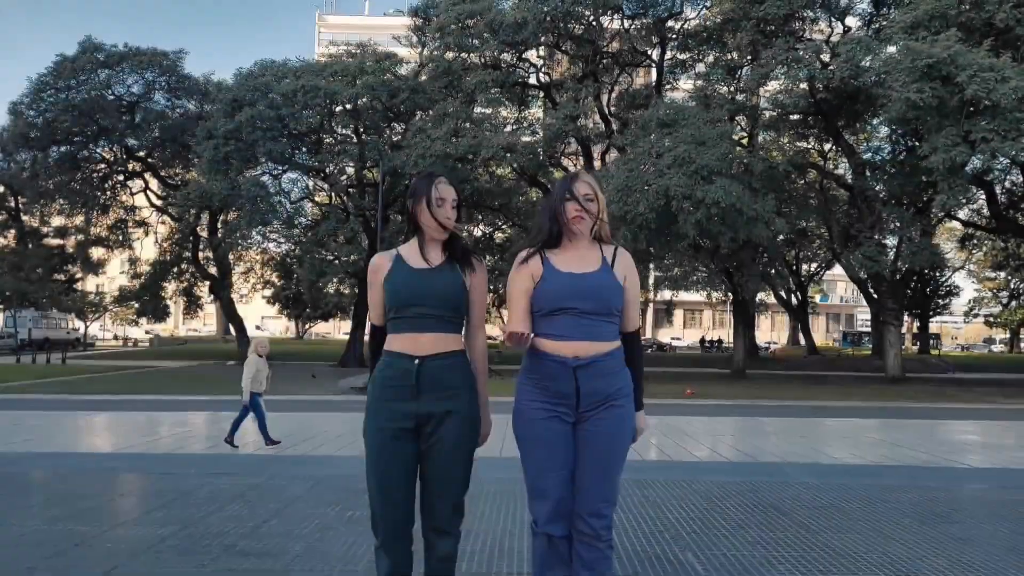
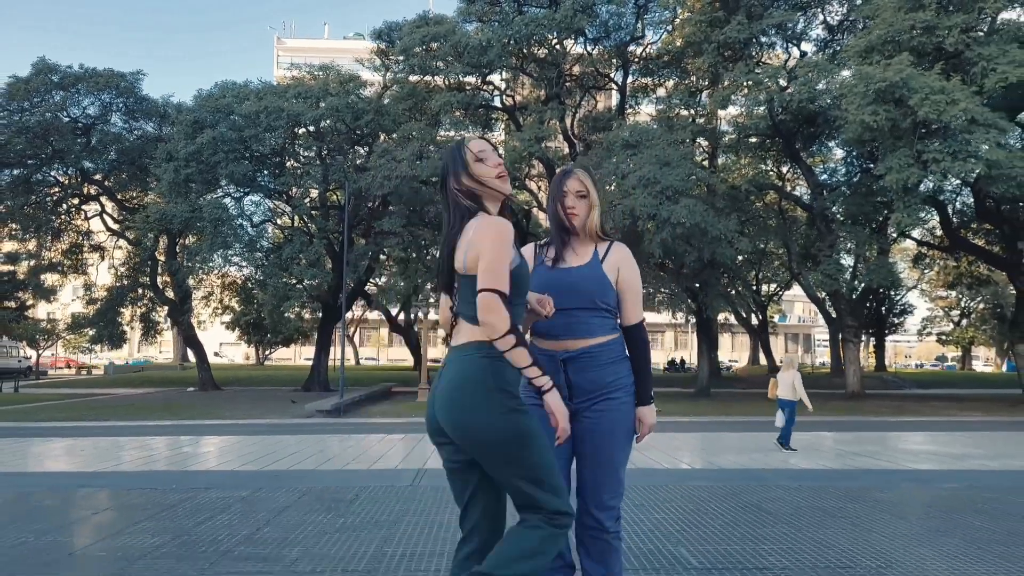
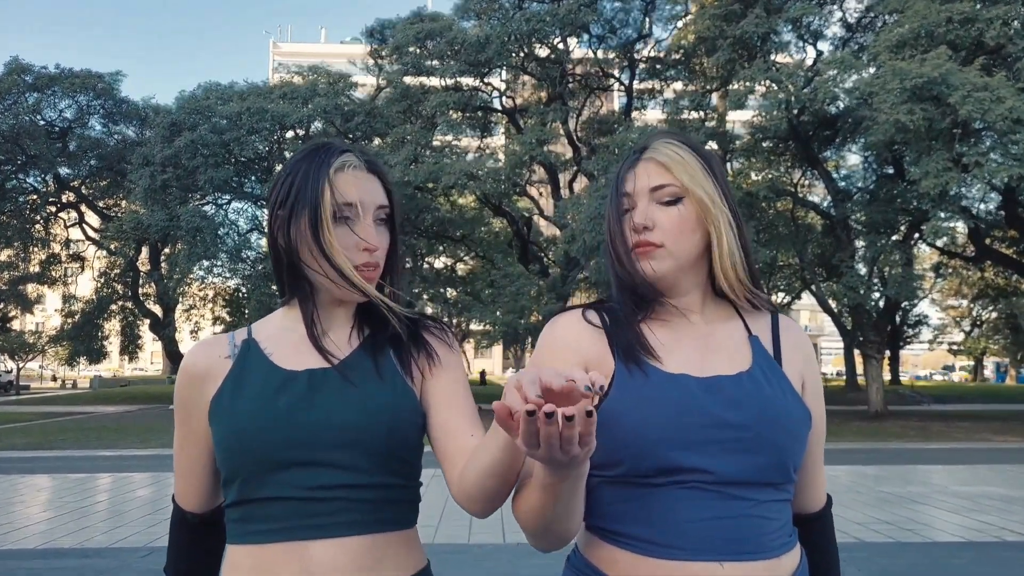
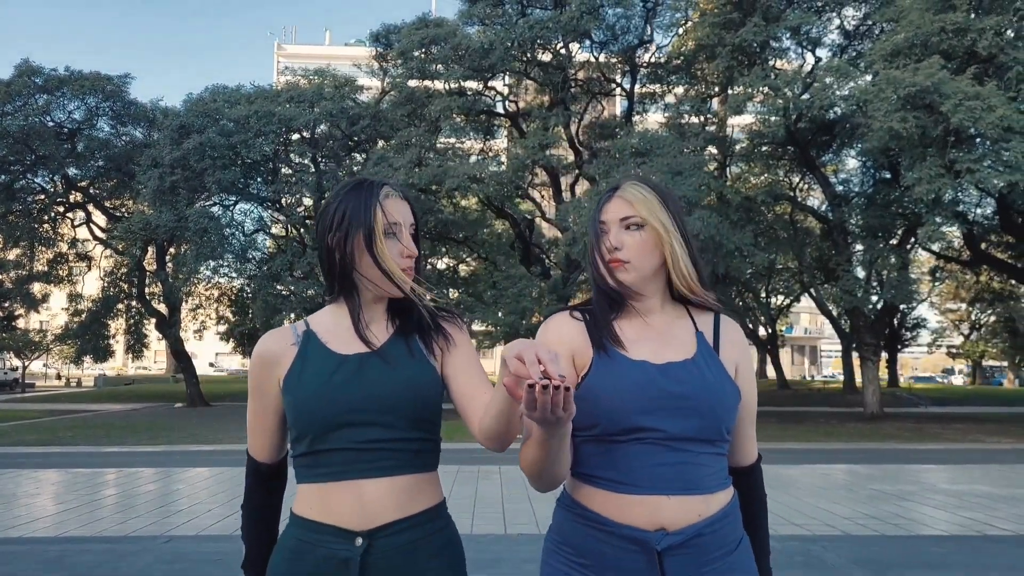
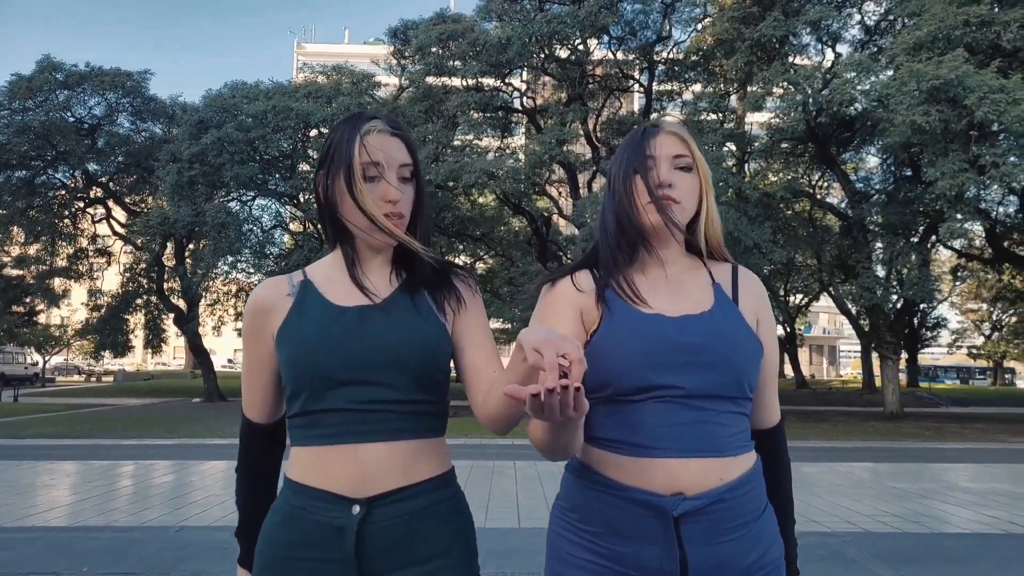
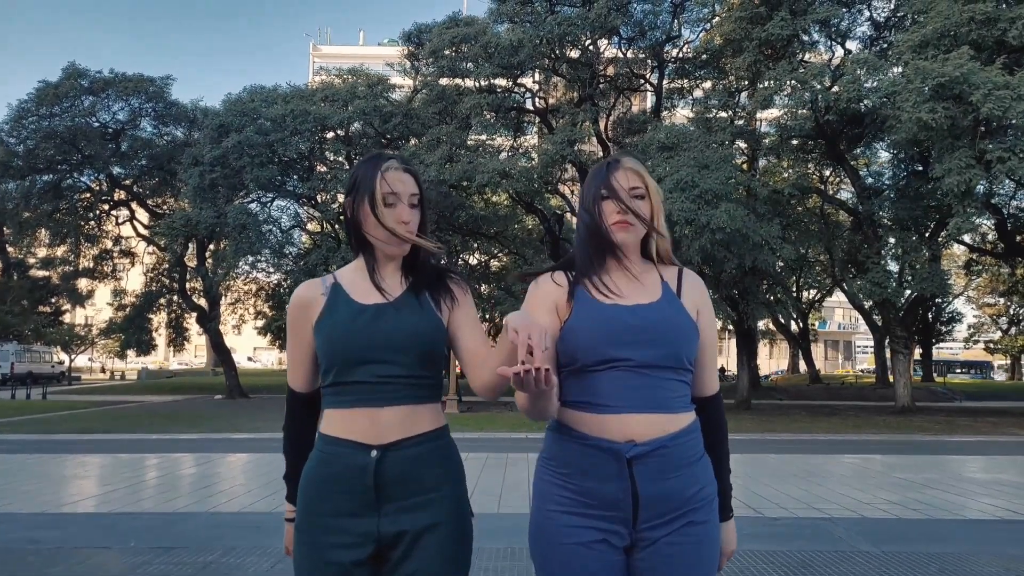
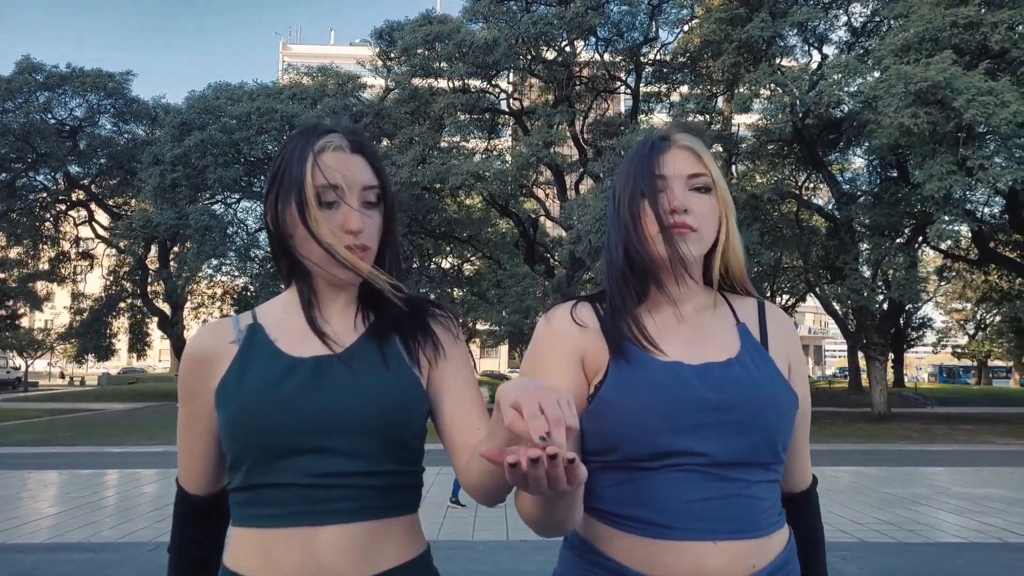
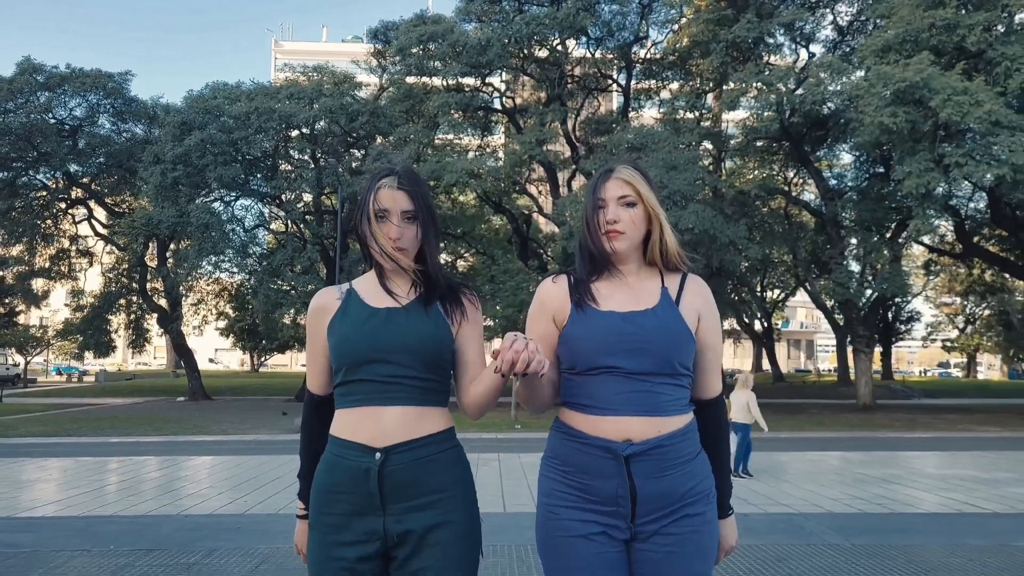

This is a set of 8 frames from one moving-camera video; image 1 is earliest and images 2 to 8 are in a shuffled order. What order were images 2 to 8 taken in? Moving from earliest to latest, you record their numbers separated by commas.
6, 5, 7, 4, 3, 8, 2
